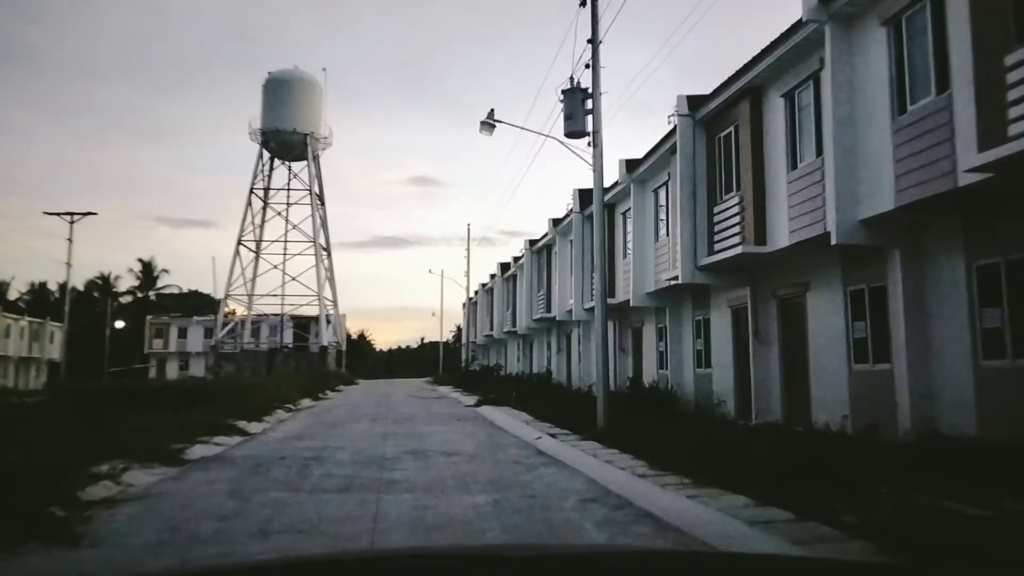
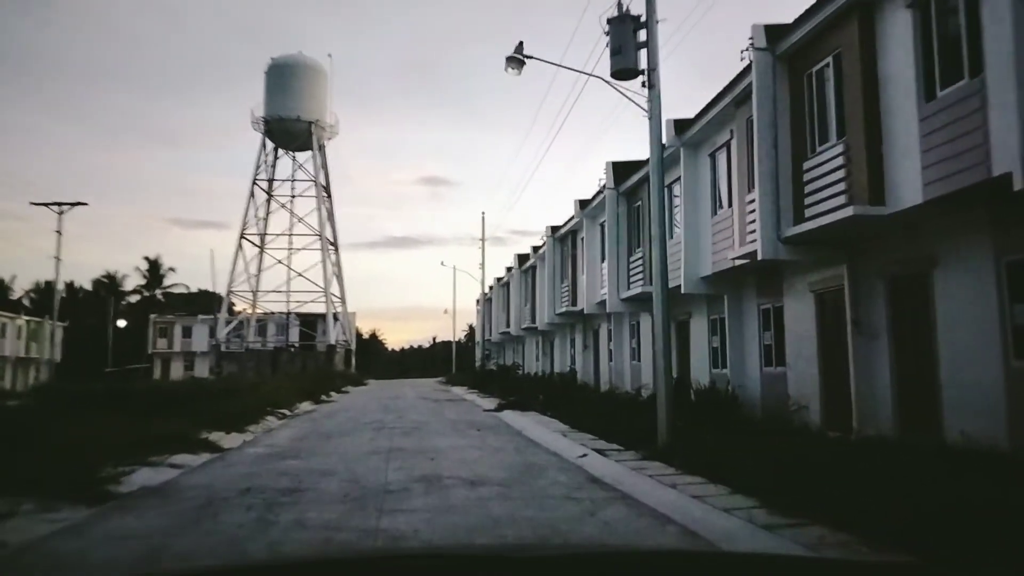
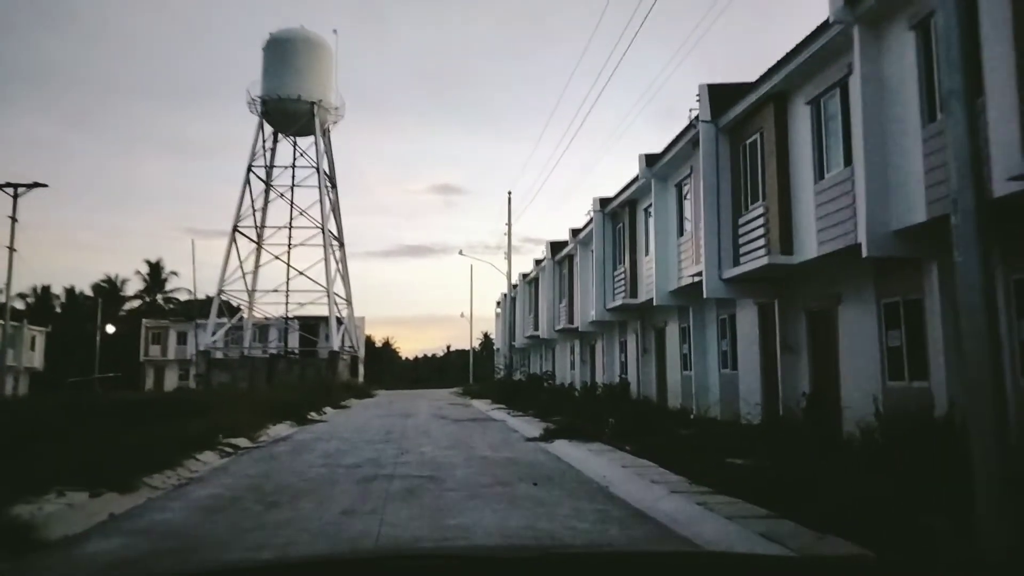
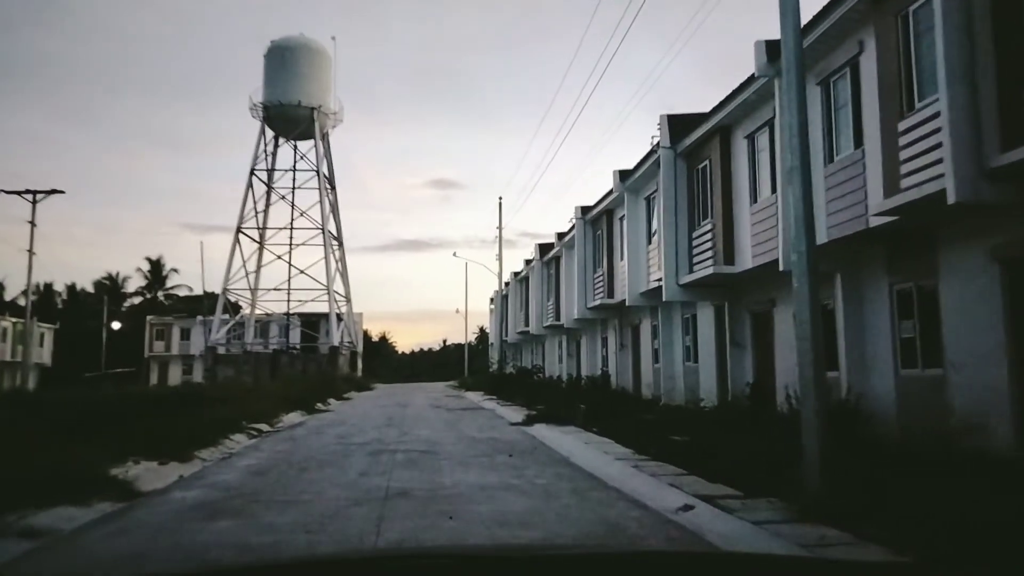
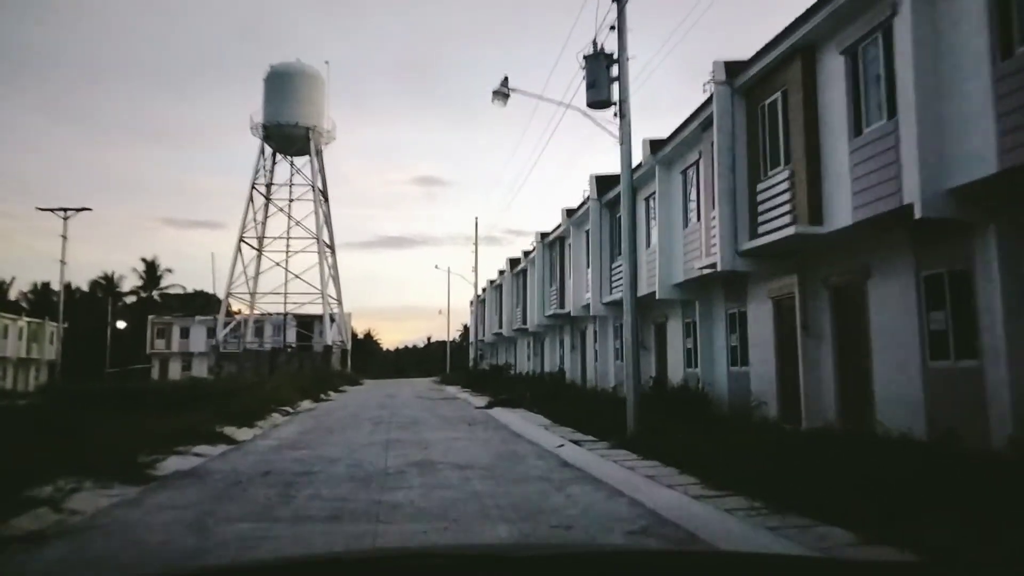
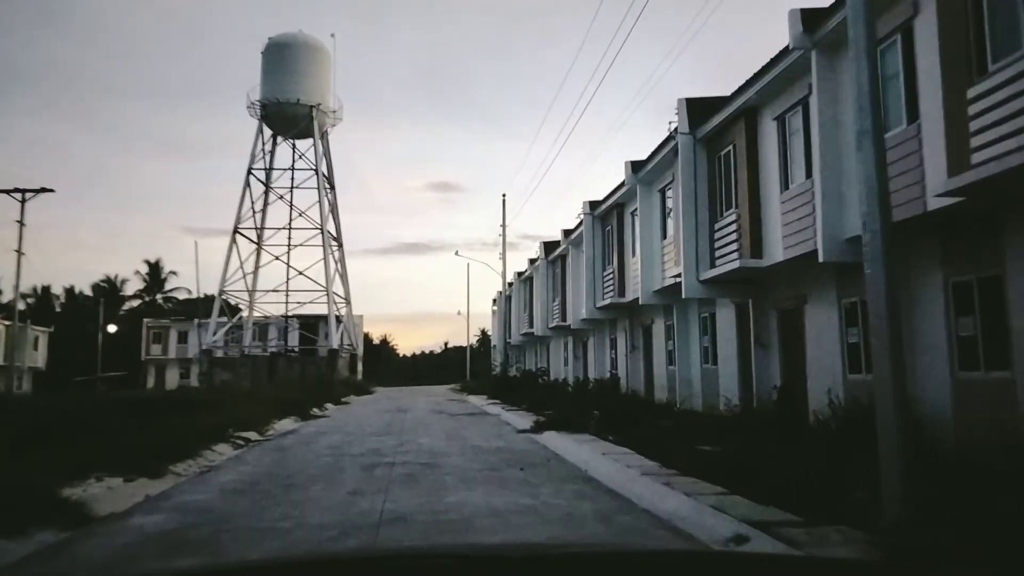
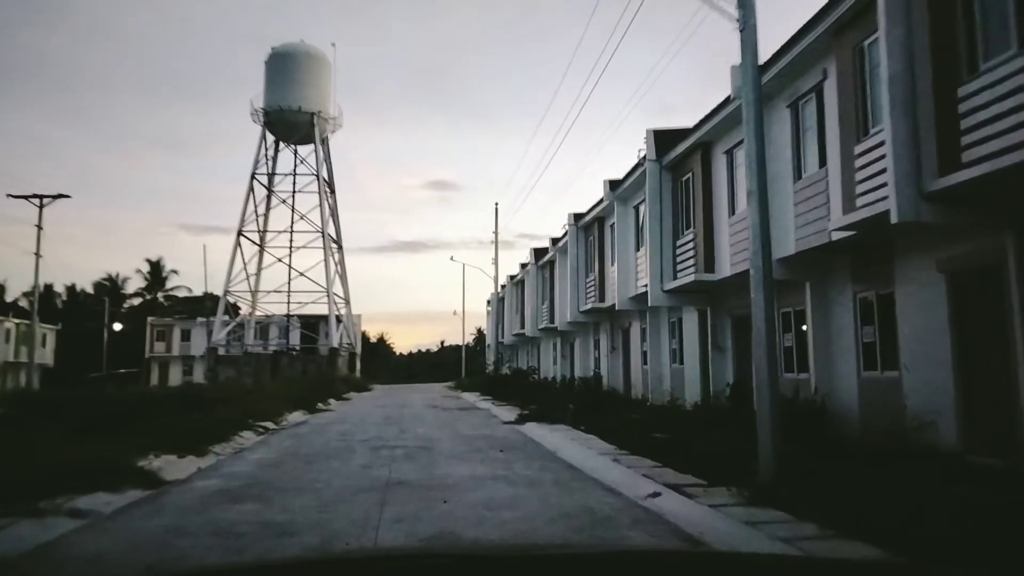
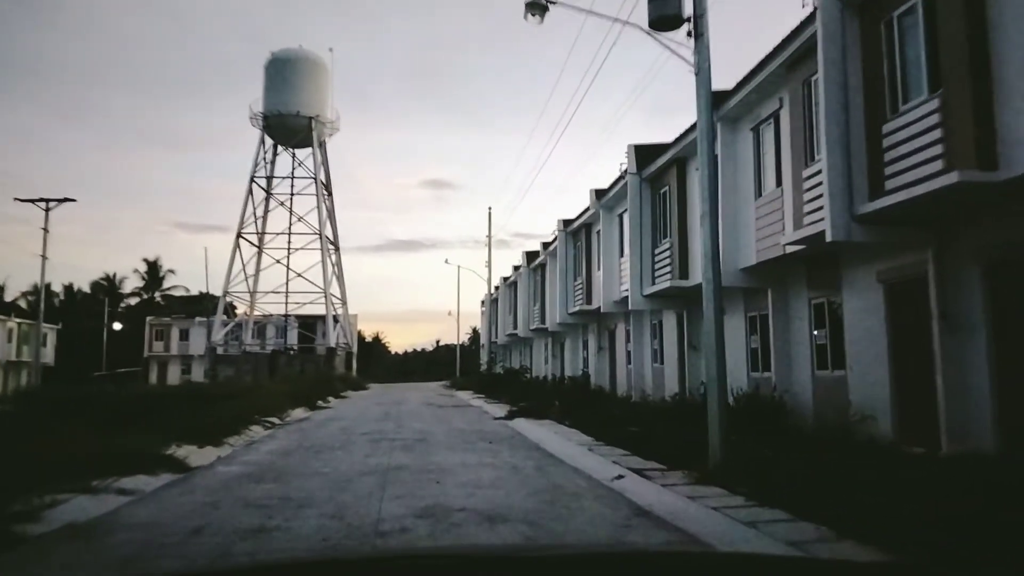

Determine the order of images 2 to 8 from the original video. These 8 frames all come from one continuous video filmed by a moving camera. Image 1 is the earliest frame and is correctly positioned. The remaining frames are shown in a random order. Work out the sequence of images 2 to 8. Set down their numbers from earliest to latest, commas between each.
5, 2, 8, 7, 4, 6, 3
